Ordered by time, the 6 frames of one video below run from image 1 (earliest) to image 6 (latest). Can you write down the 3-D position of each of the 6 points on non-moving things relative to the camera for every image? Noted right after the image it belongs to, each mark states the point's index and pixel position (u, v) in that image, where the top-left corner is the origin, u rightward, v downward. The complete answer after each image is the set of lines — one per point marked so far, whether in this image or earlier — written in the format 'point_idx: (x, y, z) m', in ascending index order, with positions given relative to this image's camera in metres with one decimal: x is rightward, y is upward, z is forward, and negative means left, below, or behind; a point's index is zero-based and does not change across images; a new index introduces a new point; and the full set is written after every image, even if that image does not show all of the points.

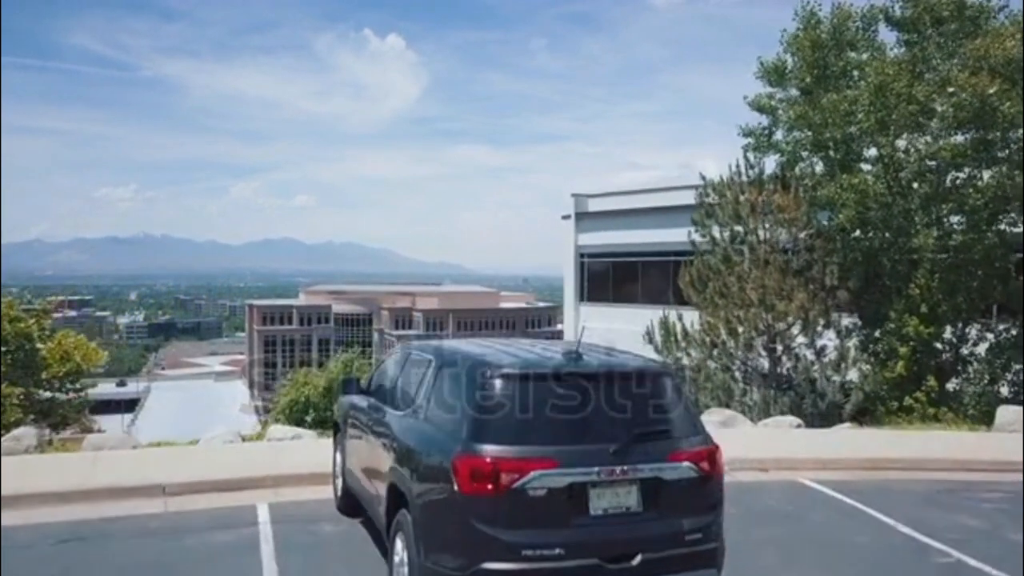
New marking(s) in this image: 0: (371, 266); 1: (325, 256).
0: (-1.3, +0.3, +8.3) m
1: (-1.8, +0.4, +8.5) m
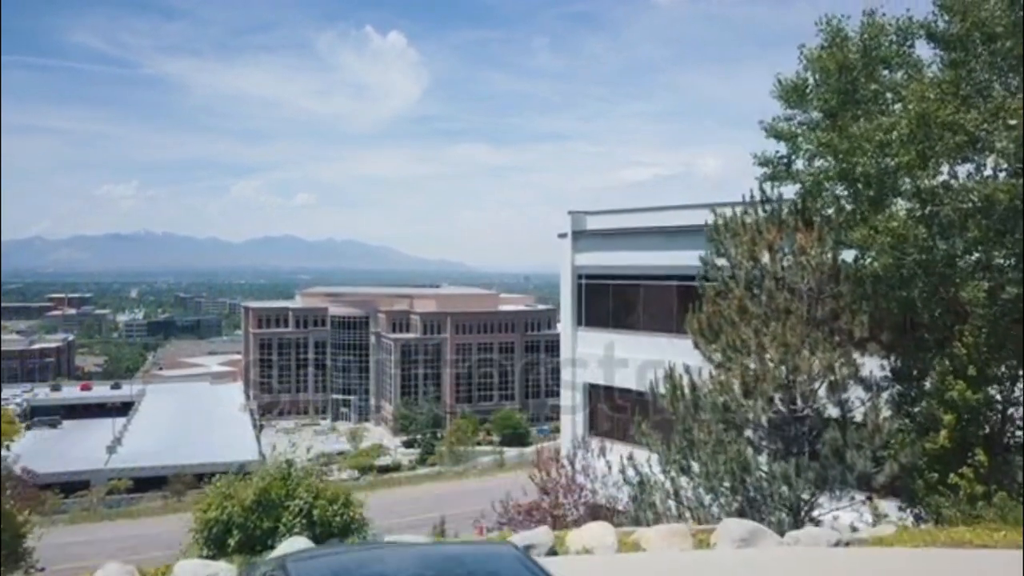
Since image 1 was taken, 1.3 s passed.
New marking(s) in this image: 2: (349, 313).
0: (-1.4, +0.2, +8.0) m
1: (-1.8, +0.3, +8.1) m
2: (-1.7, -0.3, +8.5) m
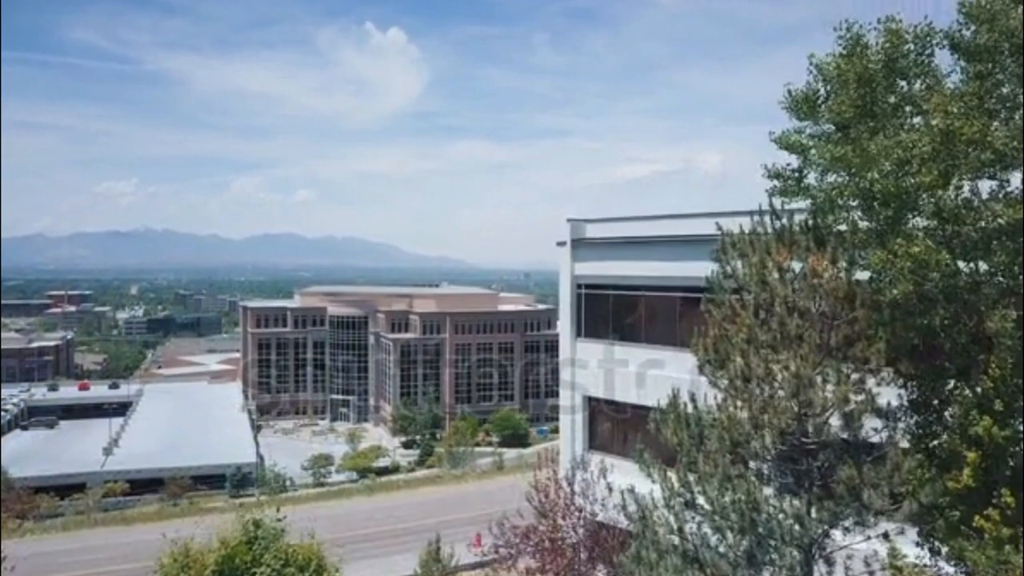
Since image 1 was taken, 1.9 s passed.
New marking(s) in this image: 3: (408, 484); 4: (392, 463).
0: (-1.4, +0.1, +7.8) m
1: (-1.8, +0.2, +8.0) m
2: (-1.7, -0.4, +8.3) m
3: (-1.7, -3.3, +14.0) m
4: (-2.7, -3.9, +19.0) m
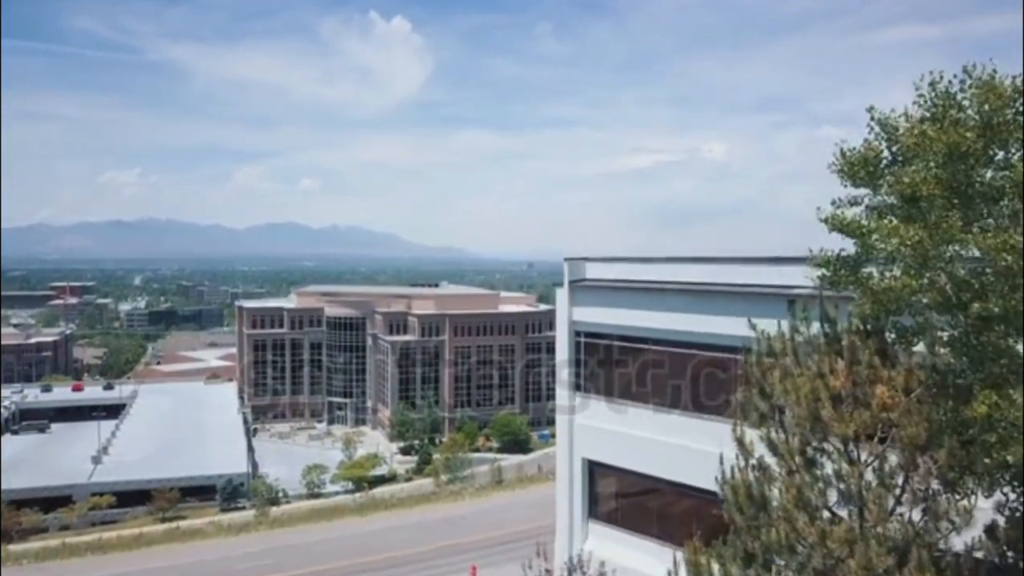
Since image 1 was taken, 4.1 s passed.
0: (-1.4, -0.1, +7.3) m
1: (-1.9, 0.0, +7.4) m
2: (-1.7, -0.6, +7.8) m
3: (-1.7, -3.4, +13.5) m
4: (-2.7, -3.9, +18.4) m
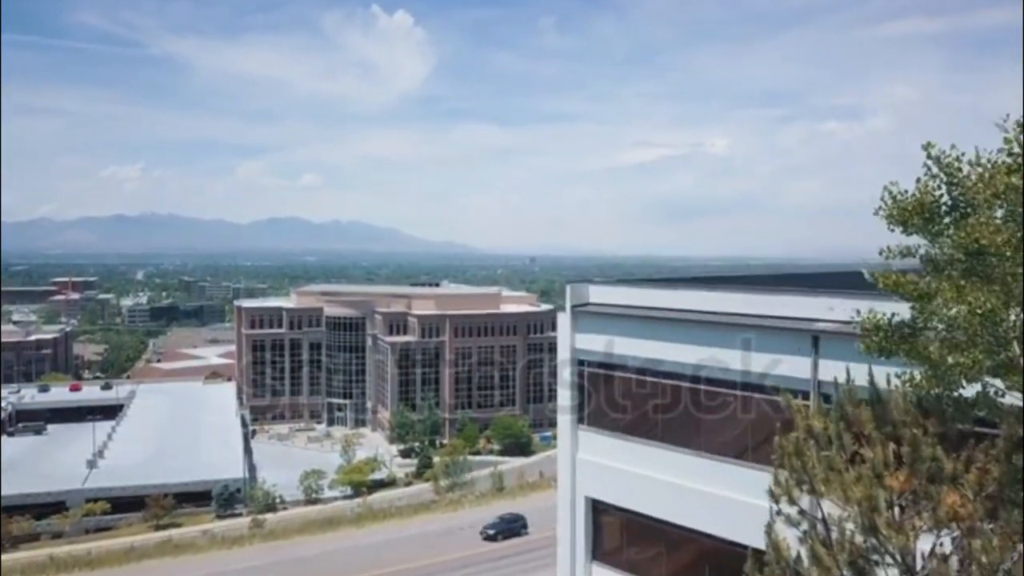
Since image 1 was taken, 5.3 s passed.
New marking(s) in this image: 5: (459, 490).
0: (-1.4, -0.2, +7.0) m
1: (-1.9, -0.1, +7.1) m
2: (-1.7, -0.7, +7.5) m
3: (-1.7, -3.5, +13.2) m
4: (-2.6, -4.0, +18.2) m
5: (-0.9, -3.5, +15.0) m
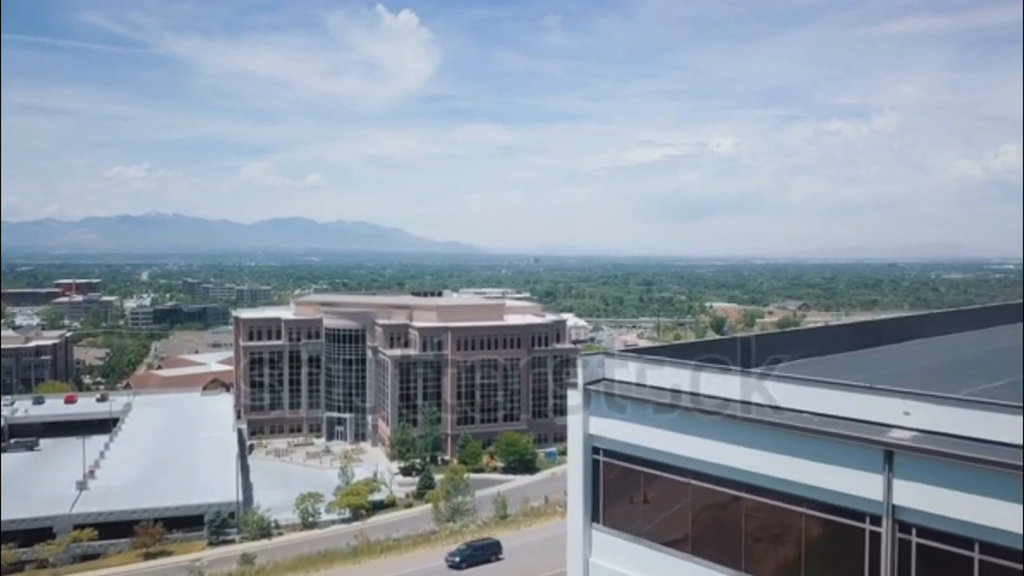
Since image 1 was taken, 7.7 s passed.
0: (-1.4, -0.5, +6.3) m
1: (-1.9, -0.4, +6.5) m
2: (-1.7, -1.0, +6.9) m
3: (-1.7, -3.8, +12.6) m
4: (-2.6, -4.3, +17.6) m
5: (-0.9, -3.8, +14.3) m
